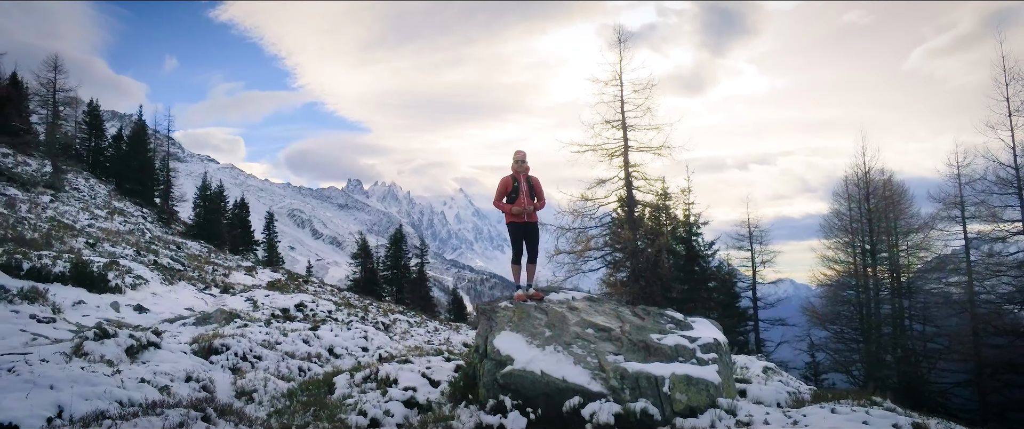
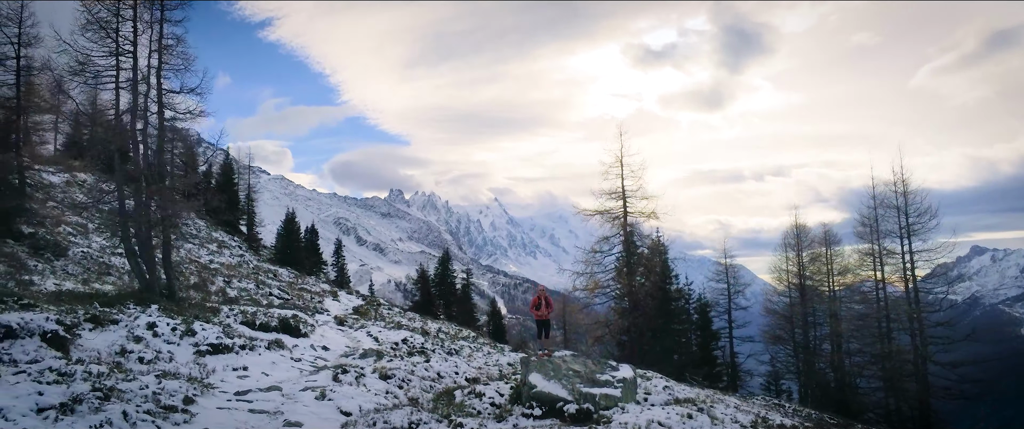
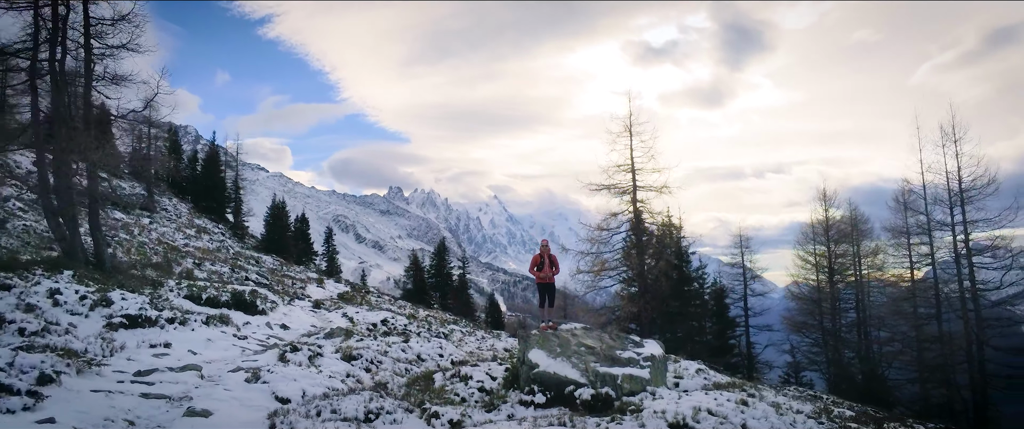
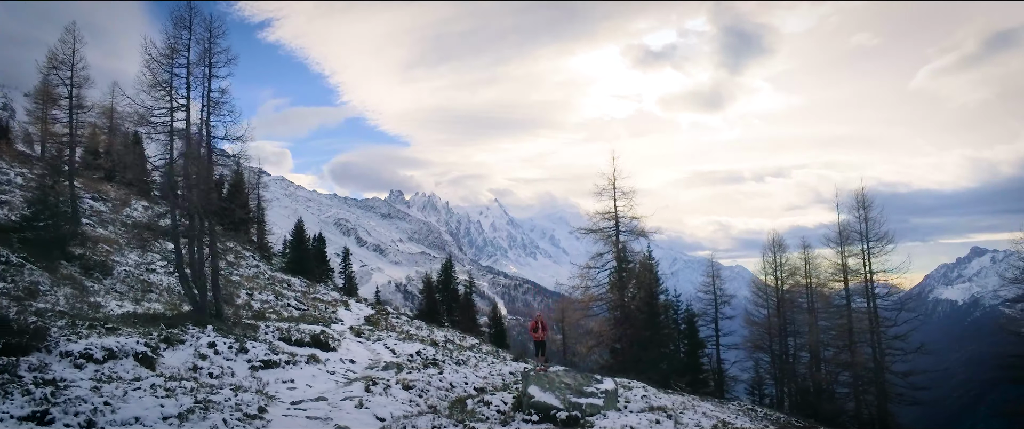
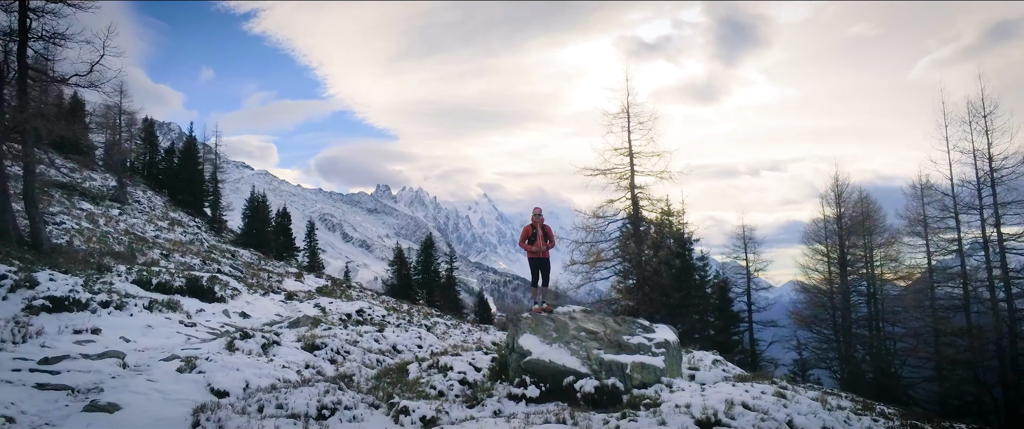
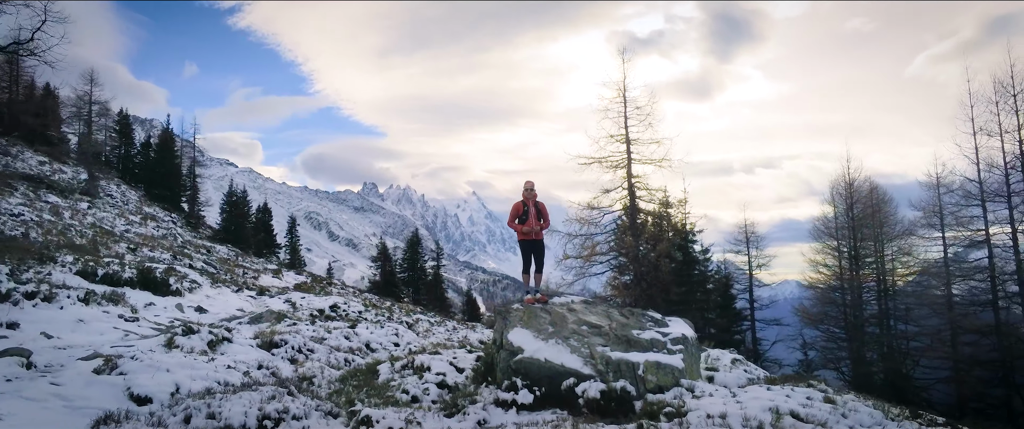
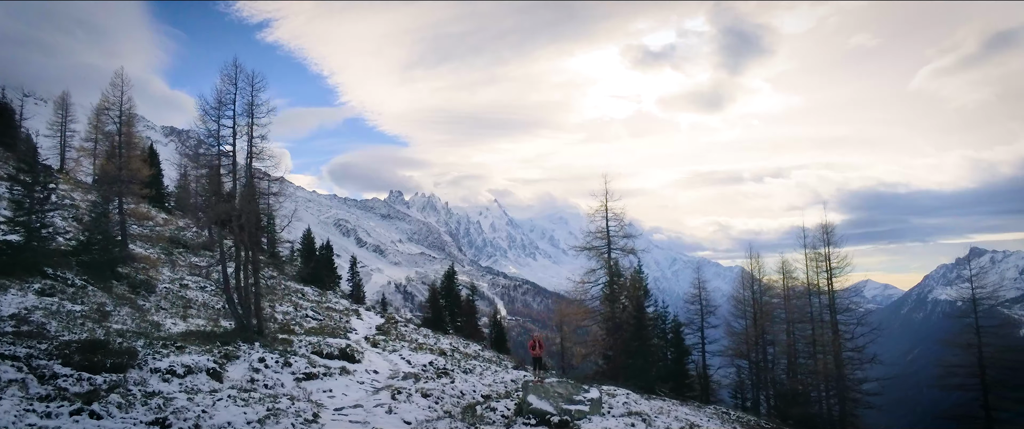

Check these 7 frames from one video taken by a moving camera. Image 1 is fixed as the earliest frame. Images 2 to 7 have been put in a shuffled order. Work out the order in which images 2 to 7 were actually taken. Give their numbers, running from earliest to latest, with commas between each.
6, 5, 3, 2, 4, 7
